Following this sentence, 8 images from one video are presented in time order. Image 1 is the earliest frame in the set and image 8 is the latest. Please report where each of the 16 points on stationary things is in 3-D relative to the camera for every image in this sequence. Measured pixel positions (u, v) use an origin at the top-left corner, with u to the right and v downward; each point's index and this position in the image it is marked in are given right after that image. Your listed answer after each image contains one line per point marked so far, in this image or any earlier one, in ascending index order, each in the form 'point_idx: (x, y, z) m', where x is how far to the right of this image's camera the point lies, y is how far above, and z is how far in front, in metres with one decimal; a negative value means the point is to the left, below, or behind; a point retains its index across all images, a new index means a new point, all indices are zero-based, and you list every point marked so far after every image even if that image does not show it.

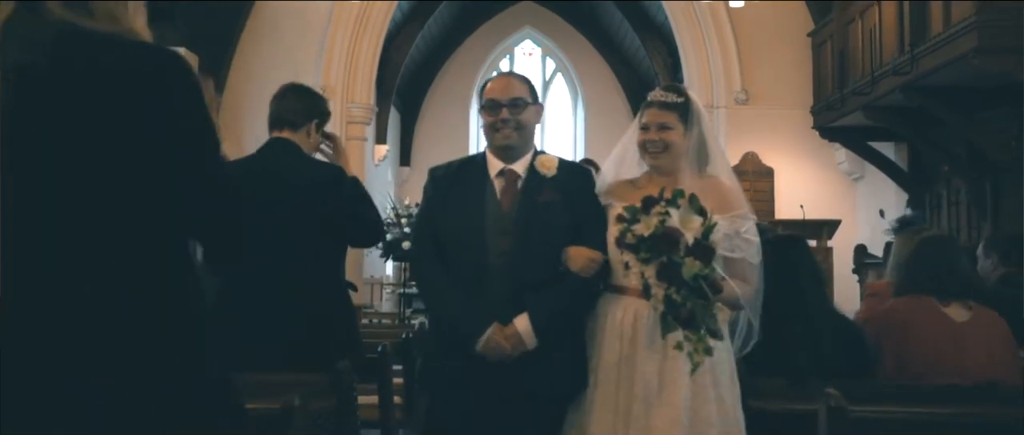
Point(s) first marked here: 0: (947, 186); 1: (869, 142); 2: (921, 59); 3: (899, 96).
0: (+3.7, +0.3, +10.0) m
1: (+3.3, +0.7, +10.9) m
2: (+2.8, +1.1, +8.0) m
3: (+2.9, +0.9, +8.9) m
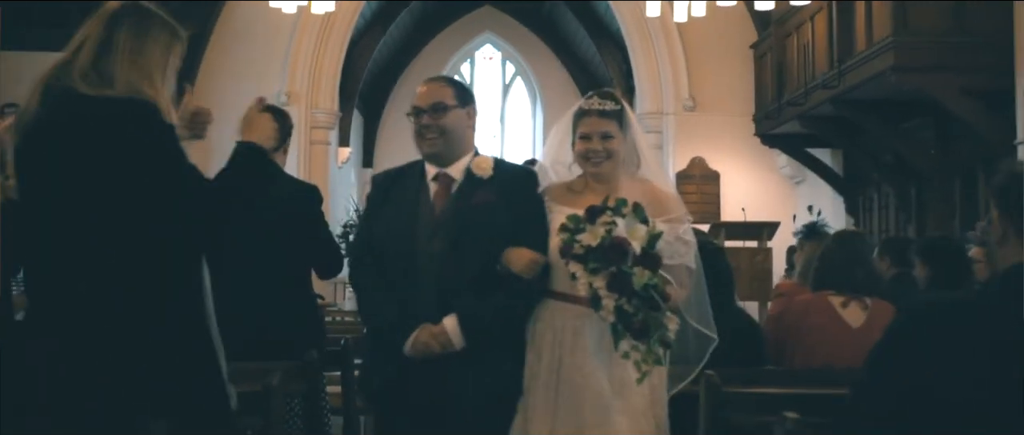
0: (+3.3, +0.2, +10.6) m
1: (+2.9, +0.7, +11.6) m
2: (+2.5, +1.1, +8.7) m
3: (+2.6, +0.9, +9.5) m
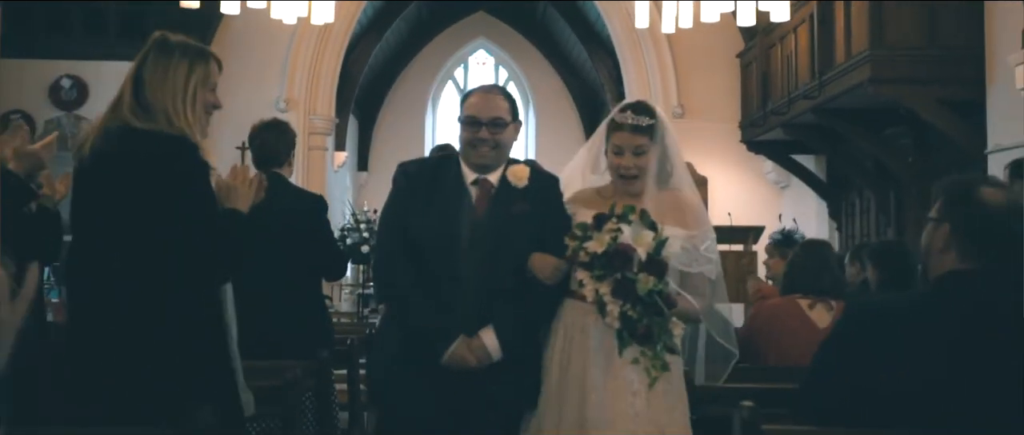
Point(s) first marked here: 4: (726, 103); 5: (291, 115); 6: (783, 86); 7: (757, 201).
0: (+3.3, +0.2, +11.0) m
1: (+2.8, +0.6, +11.9) m
2: (+2.4, +1.0, +9.0) m
3: (+2.5, +0.9, +9.8) m
4: (+2.4, +1.3, +13.1) m
5: (-2.5, +1.2, +13.1) m
6: (+2.4, +1.2, +10.5) m
7: (+2.8, +0.2, +13.2) m
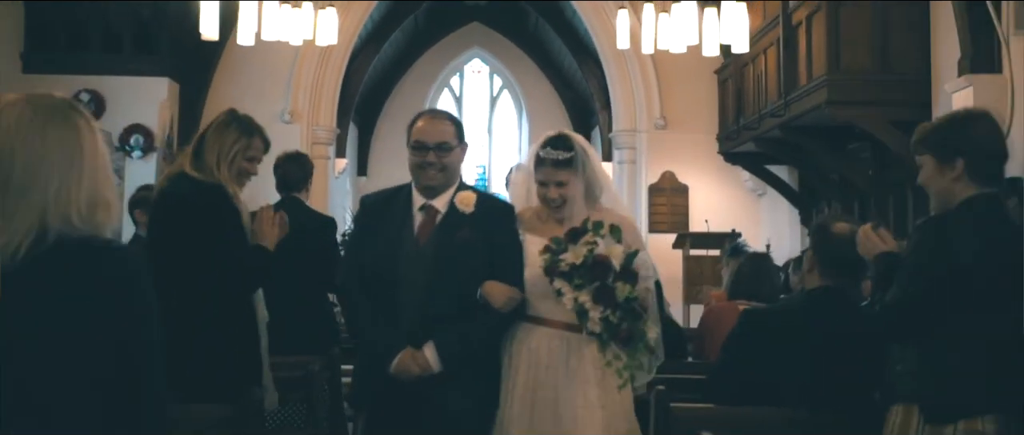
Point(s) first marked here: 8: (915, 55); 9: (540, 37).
0: (+3.2, +0.1, +11.8) m
1: (+2.7, +0.6, +12.7) m
2: (+2.3, +1.0, +9.8) m
3: (+2.4, +0.8, +10.6) m
4: (+2.3, +1.2, +13.9) m
5: (-2.6, +1.1, +13.9) m
6: (+2.3, +1.1, +11.2) m
7: (+2.7, +0.1, +14.0) m
8: (+3.1, +1.3, +8.9) m
9: (+0.5, +3.1, +19.8) m
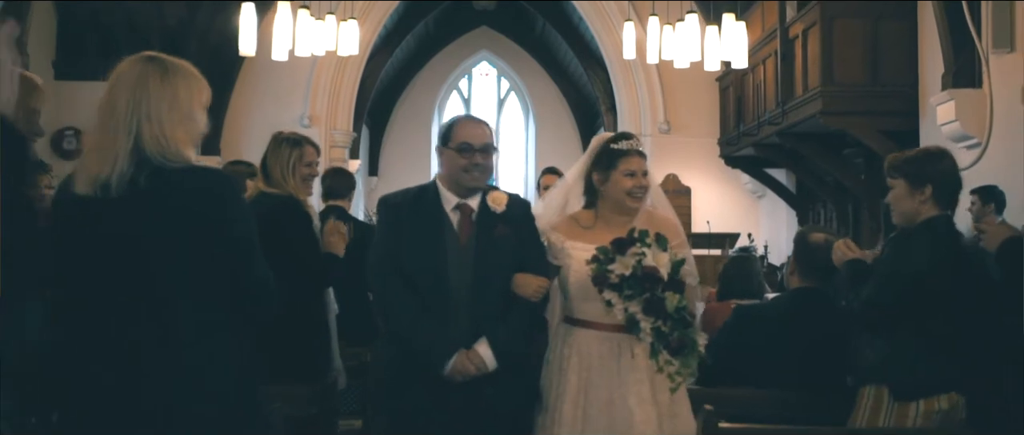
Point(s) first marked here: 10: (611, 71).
0: (+3.3, +0.1, +12.4) m
1: (+2.9, +0.6, +13.3) m
2: (+2.5, +0.9, +10.4) m
3: (+2.5, +0.8, +11.2) m
4: (+2.4, +1.2, +14.5) m
5: (-2.4, +1.1, +14.5) m
6: (+2.4, +1.1, +11.8) m
7: (+2.8, +0.1, +14.6) m
8: (+3.2, +1.2, +9.5) m
9: (+0.6, +3.1, +20.4) m
10: (+1.2, +1.8, +14.5) m
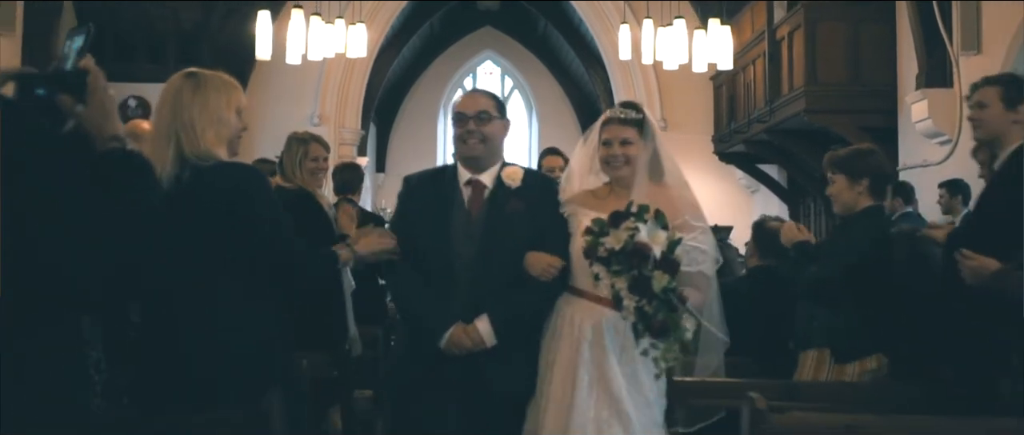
0: (+3.3, +0.2, +12.9) m
1: (+2.9, +0.6, +13.8) m
2: (+2.5, +1.0, +10.9) m
3: (+2.5, +0.8, +11.7) m
4: (+2.5, +1.3, +15.0) m
5: (-2.4, +1.1, +15.0) m
6: (+2.5, +1.1, +12.4) m
7: (+2.8, +0.2, +15.2) m
8: (+3.2, +1.3, +10.0) m
9: (+0.7, +3.2, +21.0) m
10: (+1.3, +1.9, +15.0) m
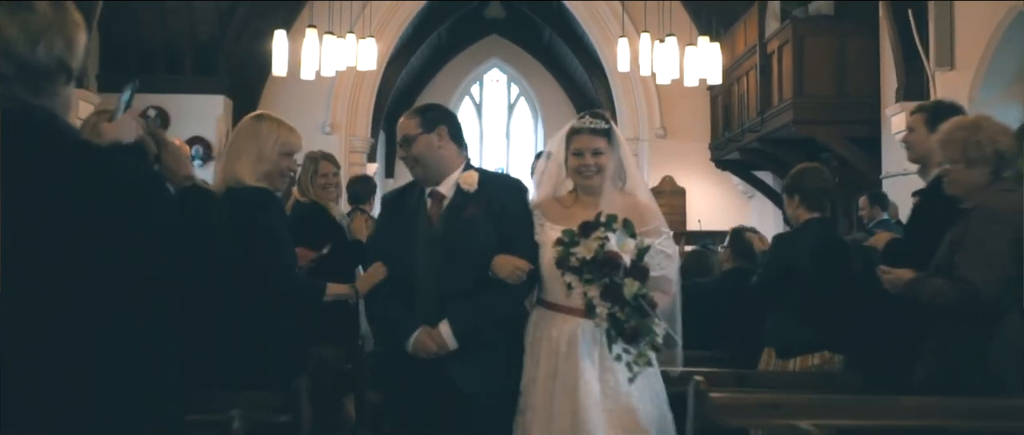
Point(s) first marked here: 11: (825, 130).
0: (+3.4, +0.1, +13.4) m
1: (+2.9, +0.6, +14.4) m
2: (+2.5, +1.0, +11.4) m
3: (+2.6, +0.8, +12.3) m
4: (+2.5, +1.2, +15.5) m
5: (-2.4, +1.1, +15.6) m
6: (+2.5, +1.1, +12.9) m
7: (+2.9, +0.1, +15.7) m
8: (+3.2, +1.2, +10.6) m
9: (+0.8, +3.1, +21.5) m
10: (+1.3, +1.8, +15.5) m
11: (+2.8, +0.8, +10.5) m
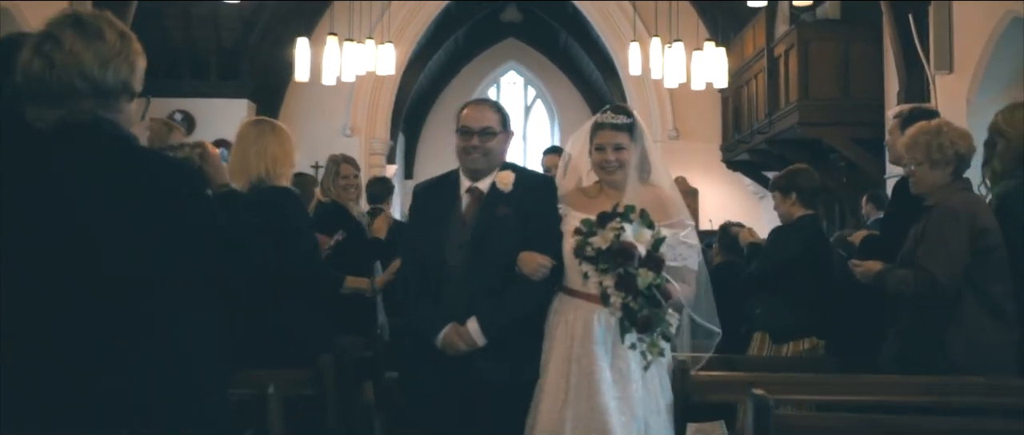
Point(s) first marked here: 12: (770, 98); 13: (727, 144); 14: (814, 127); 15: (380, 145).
0: (+3.5, +0.1, +13.7) m
1: (+3.1, +0.6, +14.7) m
2: (+2.6, +1.0, +11.8) m
3: (+2.7, +0.8, +12.6) m
4: (+2.7, +1.2, +15.8) m
5: (-2.1, +1.1, +16.0) m
6: (+2.7, +1.1, +13.2) m
7: (+3.1, +0.1, +16.0) m
8: (+3.3, +1.2, +10.9) m
9: (+1.1, +3.1, +21.9) m
10: (+1.5, +1.8, +15.9) m
11: (+2.9, +0.8, +10.8) m
12: (+2.6, +1.2, +11.9) m
13: (+2.6, +0.9, +14.3) m
14: (+2.8, +0.8, +10.9) m
15: (-1.8, +1.0, +16.1) m
